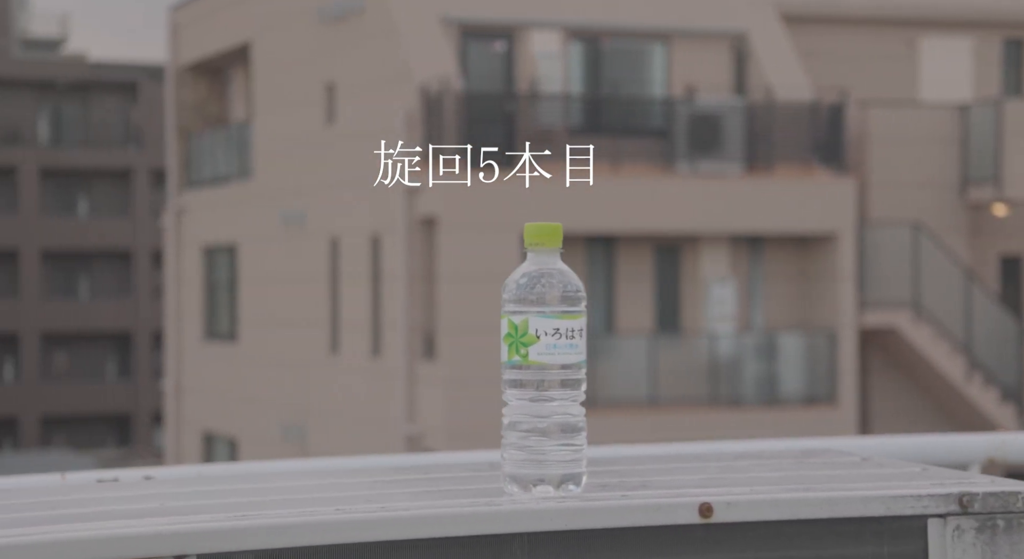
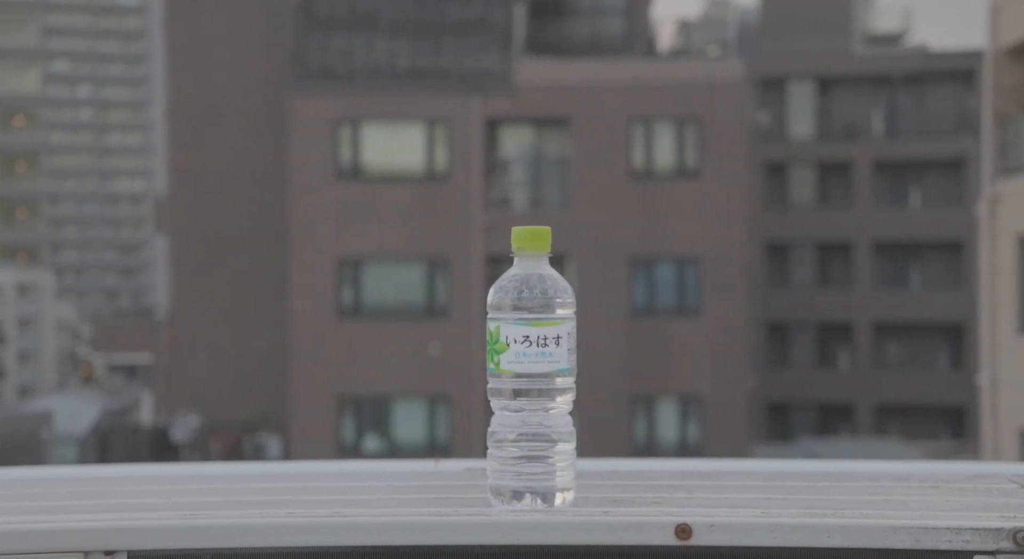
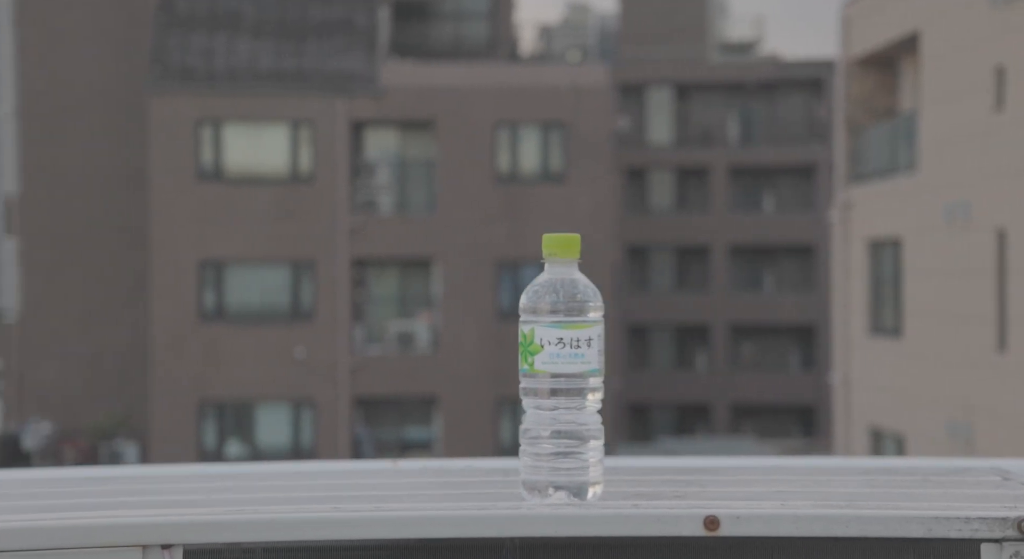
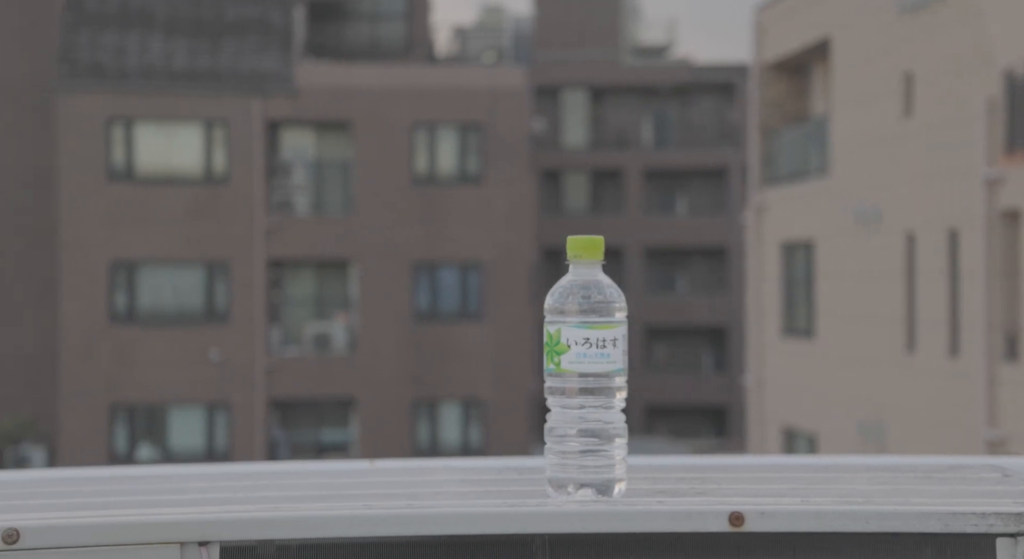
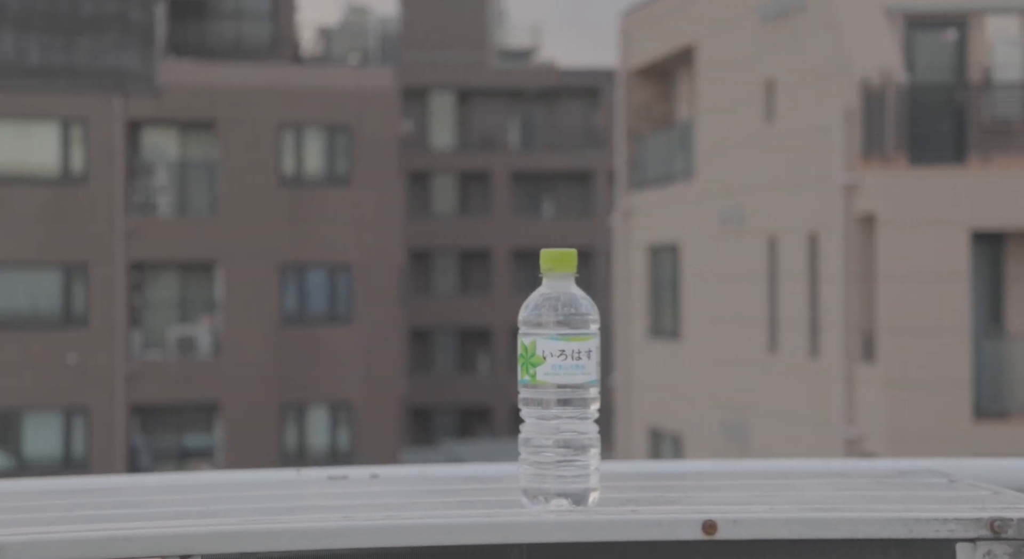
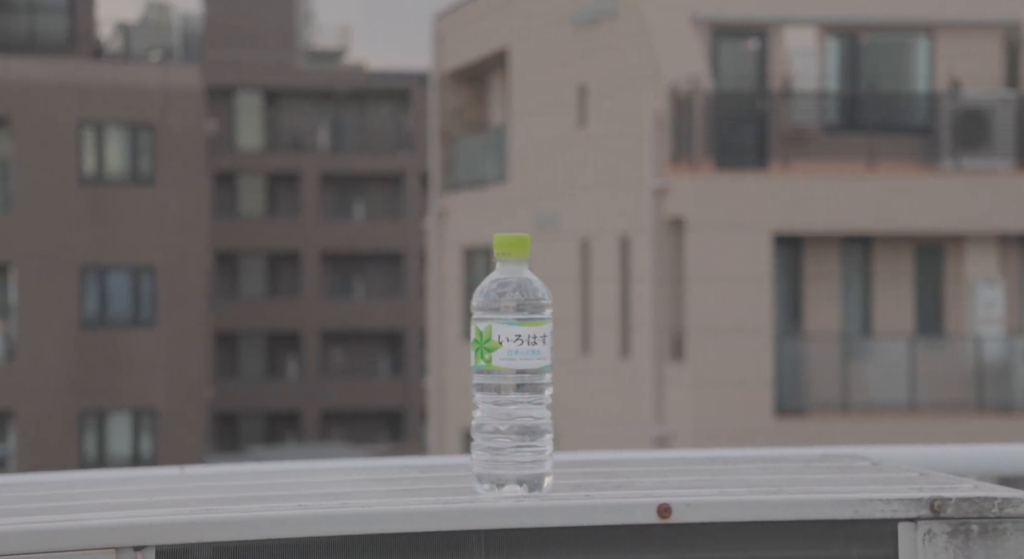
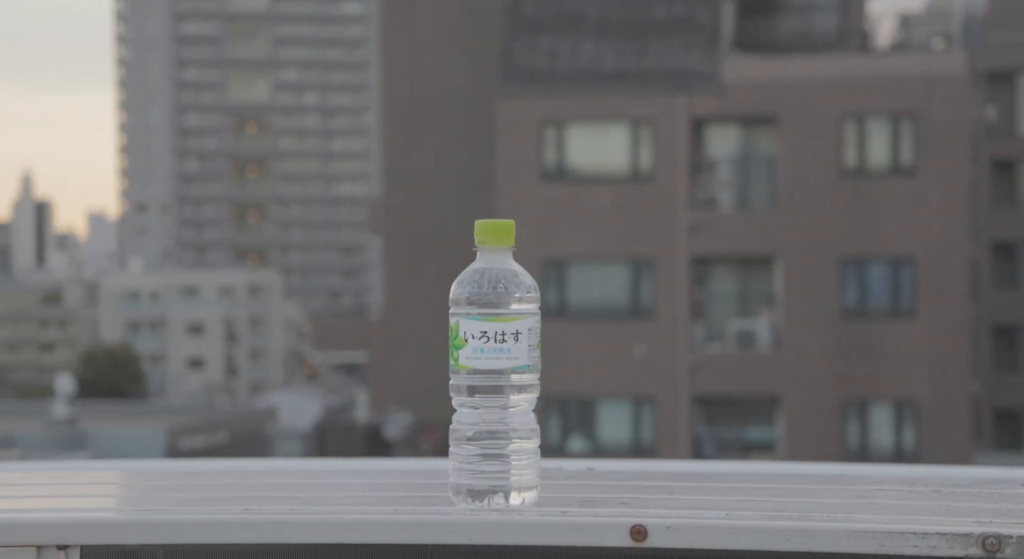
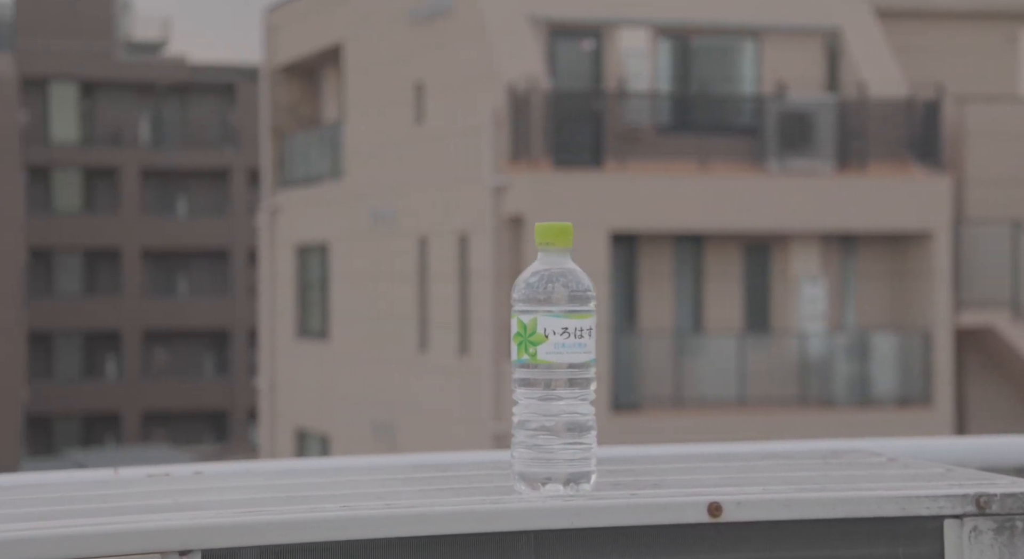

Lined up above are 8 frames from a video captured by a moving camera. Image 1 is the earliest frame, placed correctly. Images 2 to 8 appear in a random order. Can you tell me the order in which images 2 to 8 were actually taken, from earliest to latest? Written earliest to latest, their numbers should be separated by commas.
8, 6, 5, 4, 3, 2, 7
